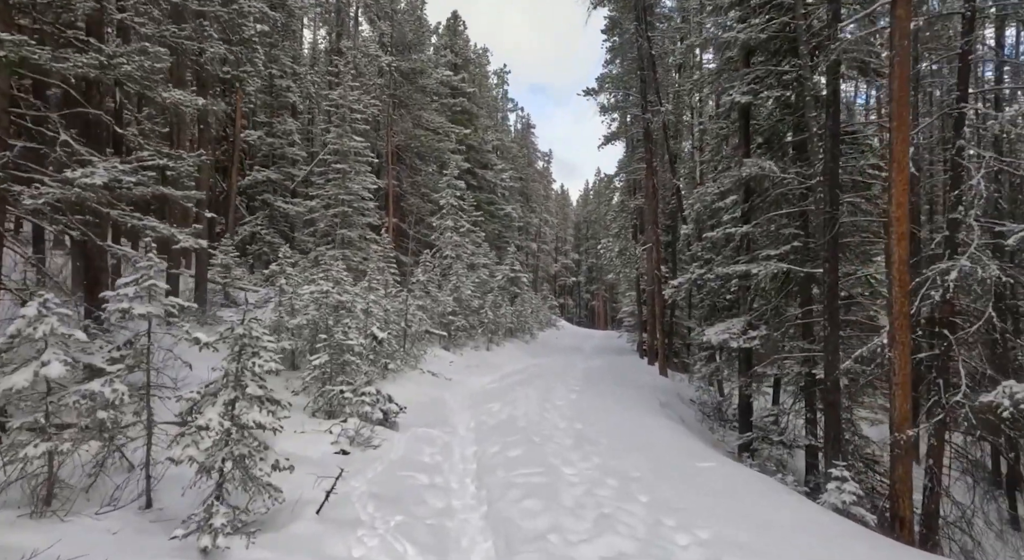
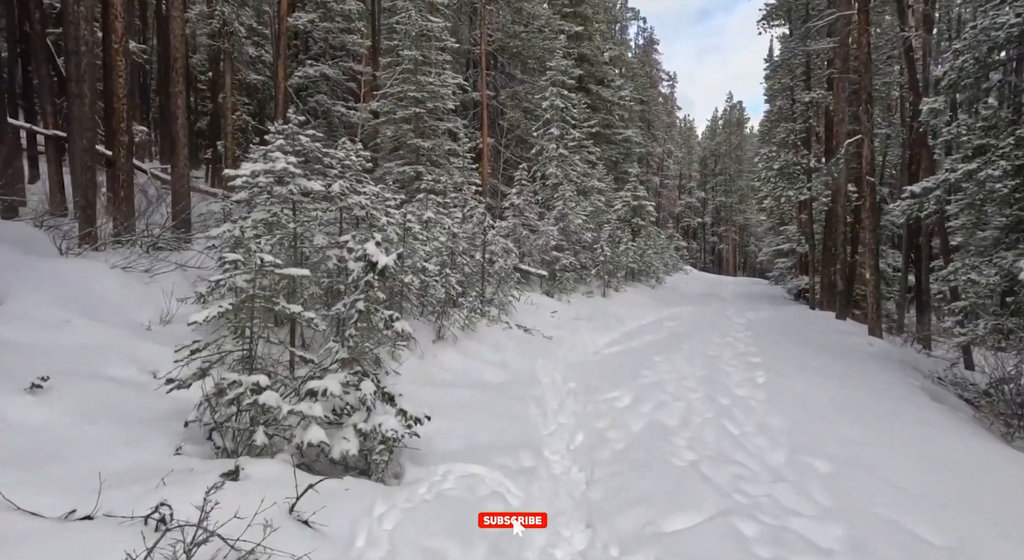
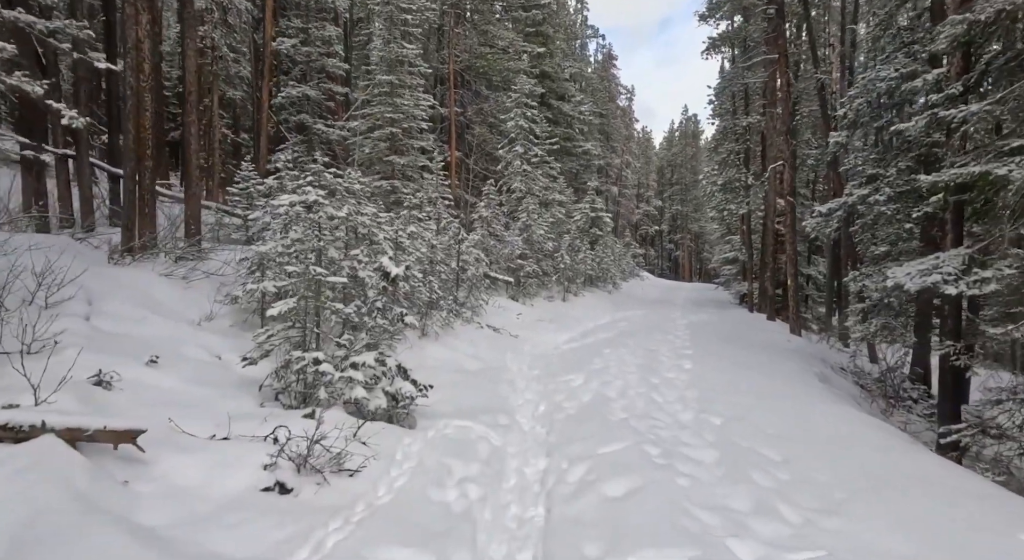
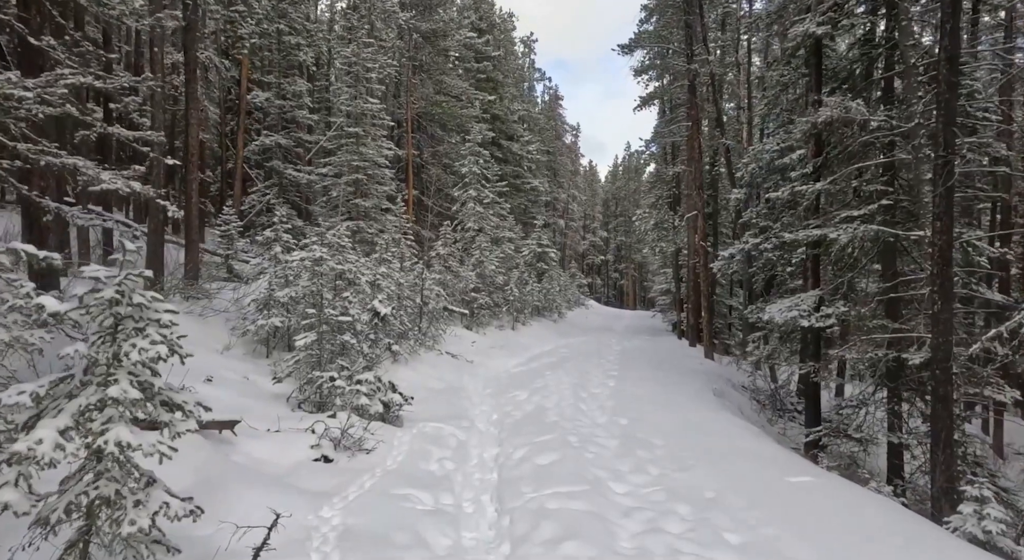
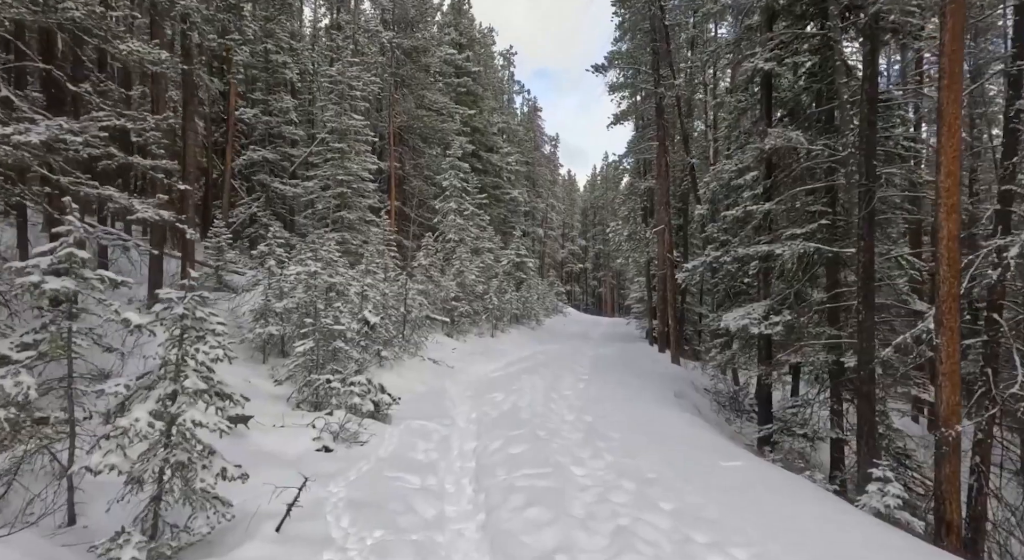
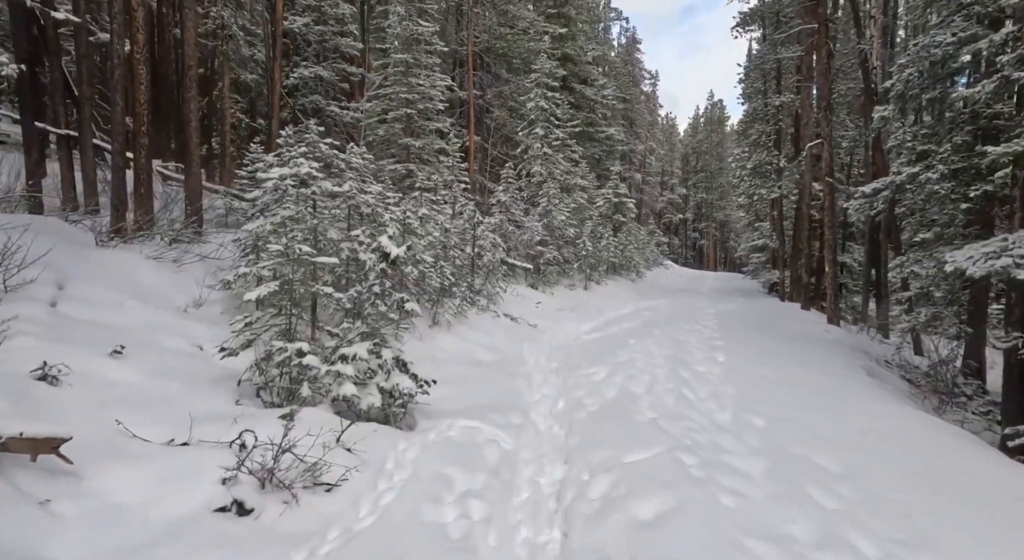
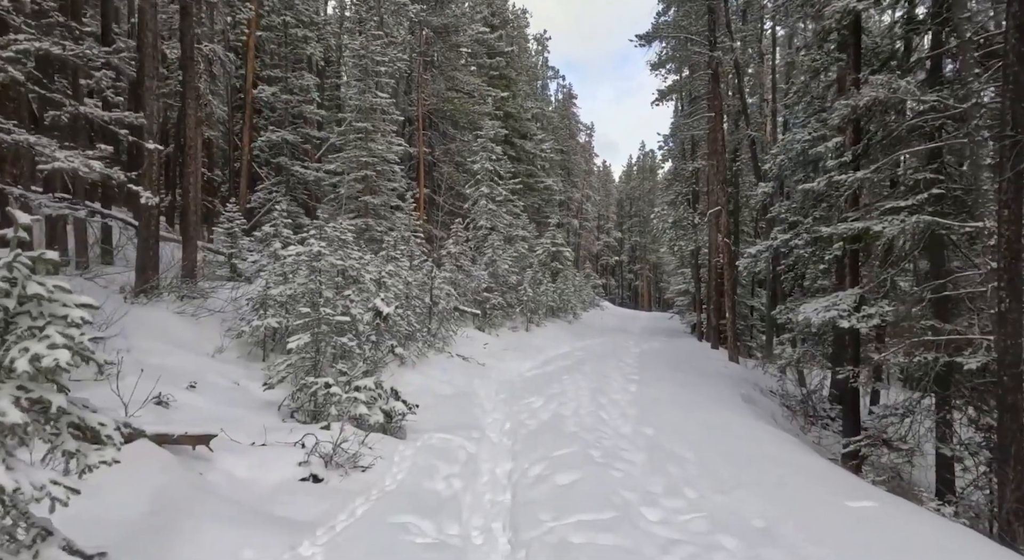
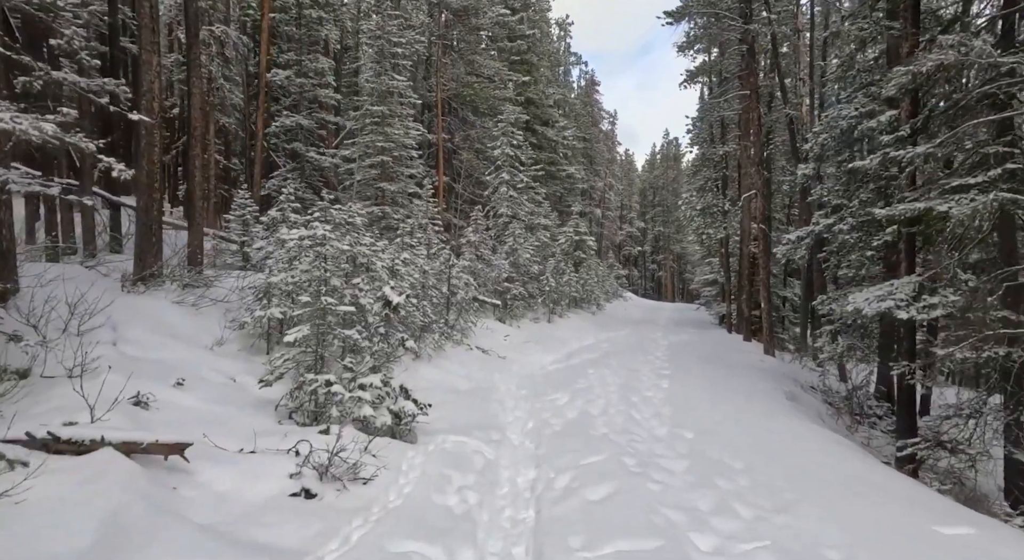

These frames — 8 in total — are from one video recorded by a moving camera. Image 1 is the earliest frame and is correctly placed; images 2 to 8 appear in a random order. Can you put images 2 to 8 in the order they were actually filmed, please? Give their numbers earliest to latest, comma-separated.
5, 4, 7, 8, 3, 6, 2
